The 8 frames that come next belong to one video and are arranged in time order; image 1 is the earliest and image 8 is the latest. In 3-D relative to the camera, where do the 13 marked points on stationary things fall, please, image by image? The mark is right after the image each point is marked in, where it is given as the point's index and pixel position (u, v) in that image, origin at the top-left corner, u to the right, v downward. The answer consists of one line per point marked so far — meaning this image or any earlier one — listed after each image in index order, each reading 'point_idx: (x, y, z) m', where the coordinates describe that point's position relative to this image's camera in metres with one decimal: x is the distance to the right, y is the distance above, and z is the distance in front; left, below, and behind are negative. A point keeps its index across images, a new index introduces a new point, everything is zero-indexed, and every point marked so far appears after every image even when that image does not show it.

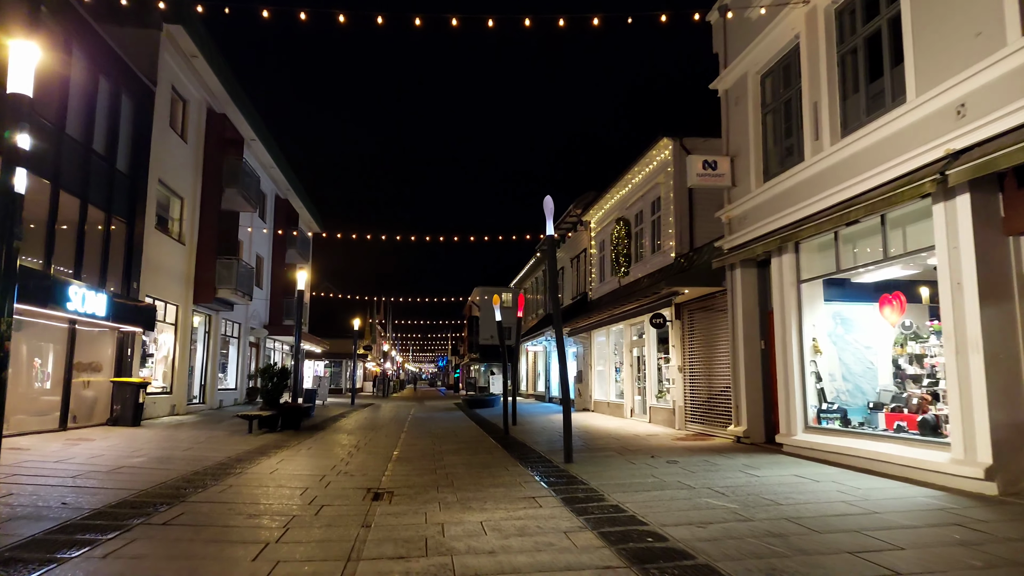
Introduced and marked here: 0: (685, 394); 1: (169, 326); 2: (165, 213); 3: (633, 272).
0: (+3.5, -2.1, +14.3) m
1: (-8.8, -0.9, +18.2) m
2: (-8.7, +1.9, +17.8) m
3: (+3.0, +0.4, +17.7) m
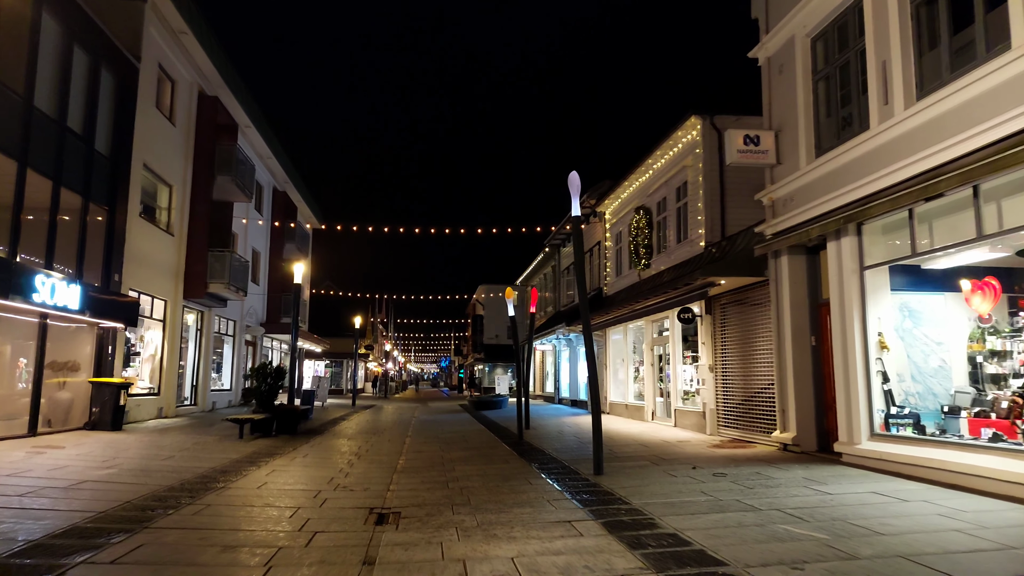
0: (+3.8, -2.0, +13.0) m
1: (-8.5, -0.8, +17.0) m
2: (-8.4, +2.0, +16.6) m
3: (+3.3, +0.6, +16.4) m
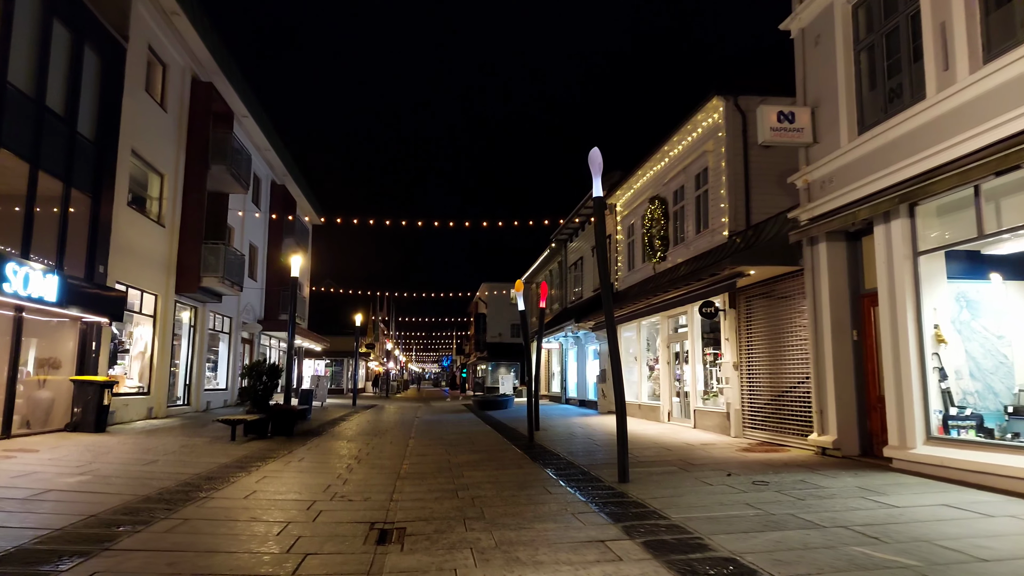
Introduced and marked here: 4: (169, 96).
0: (+3.9, -1.8, +12.2) m
1: (-8.3, -0.7, +16.1) m
2: (-8.2, +2.2, +15.7) m
3: (+3.5, +0.7, +15.6) m
4: (-8.1, +4.5, +16.8) m
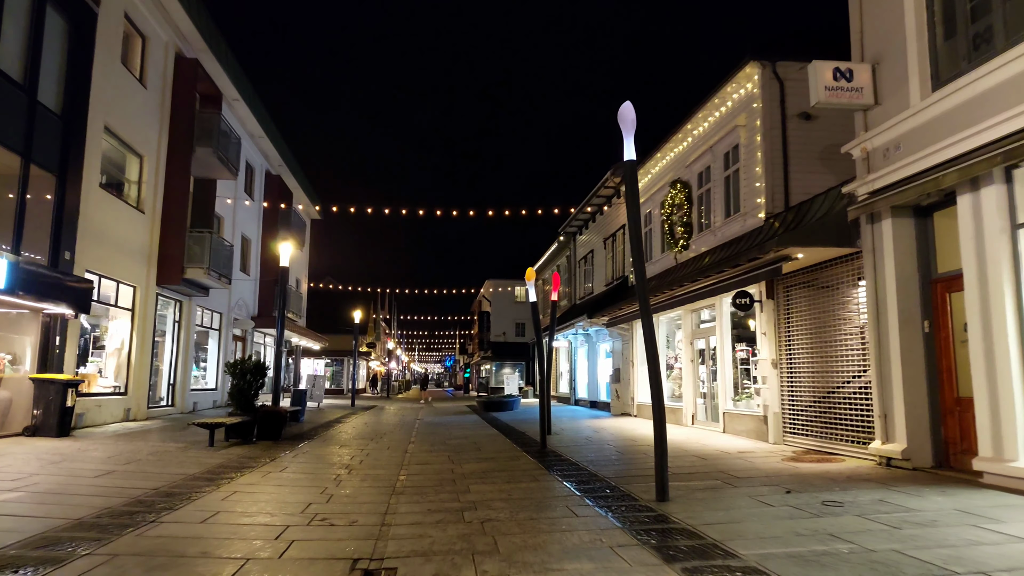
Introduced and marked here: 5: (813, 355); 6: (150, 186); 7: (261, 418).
0: (+4.1, -1.7, +10.8) m
1: (-8.1, -0.5, +14.9) m
2: (-8.0, +2.4, +14.5) m
3: (+3.7, +0.9, +14.3) m
4: (-7.9, +4.7, +15.5) m
5: (+4.3, -1.0, +10.3) m
6: (-8.0, +2.2, +15.7) m
7: (-4.5, -2.3, +12.8) m
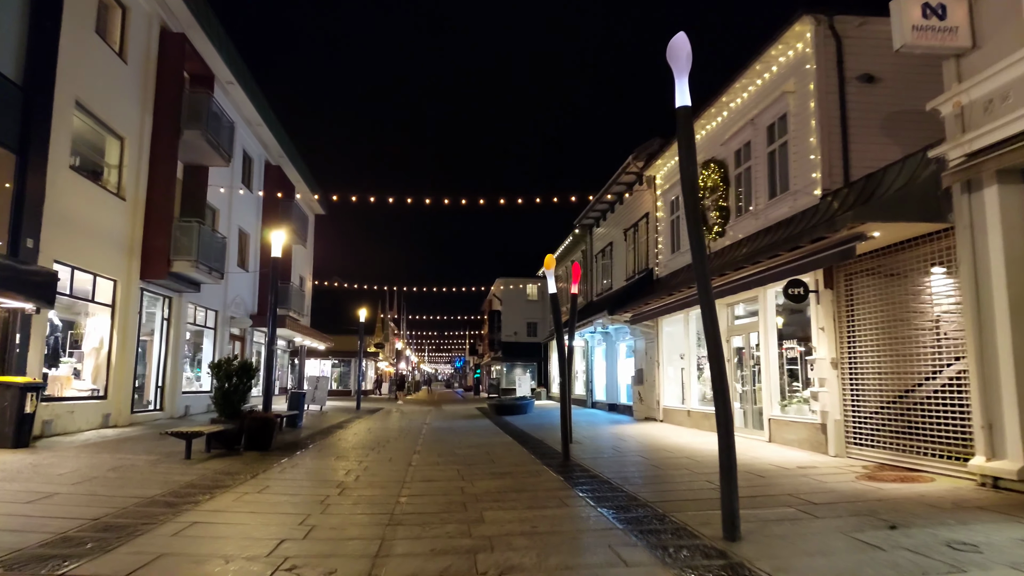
0: (+4.4, -1.5, +9.4) m
1: (-7.8, -0.4, +13.5) m
2: (-7.7, +2.5, +13.2) m
3: (+4.0, +1.0, +12.8) m
4: (-7.6, +4.8, +14.2) m
5: (+4.6, -0.8, +8.8) m
6: (-7.7, +2.4, +14.4) m
7: (-4.2, -2.2, +11.4) m
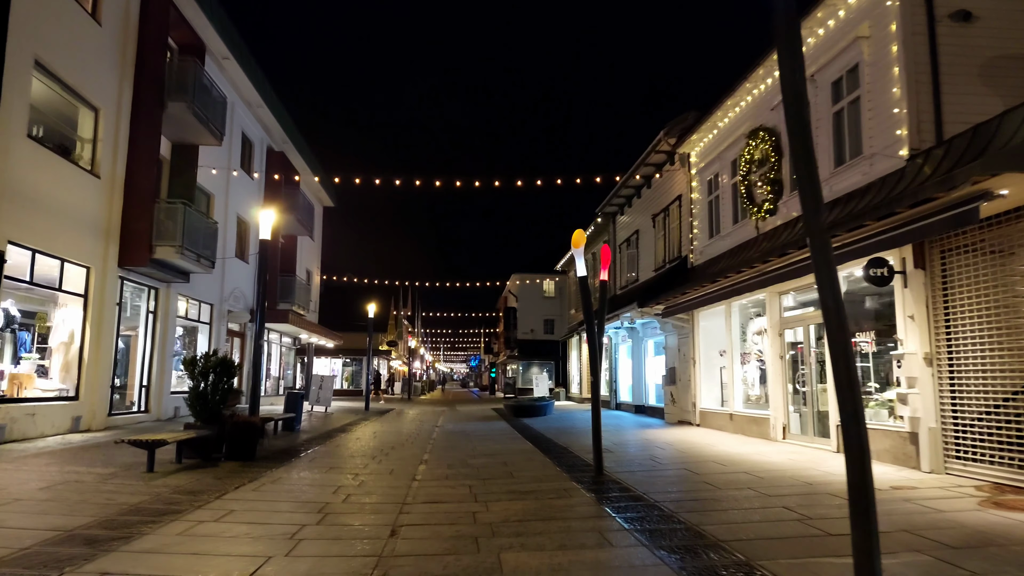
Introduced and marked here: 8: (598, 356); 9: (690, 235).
0: (+4.6, -1.3, +7.7) m
1: (-7.5, -0.1, +12.1) m
2: (-7.4, +2.7, +11.7) m
3: (+4.3, +1.3, +11.1) m
4: (-7.2, +5.1, +12.7) m
5: (+4.8, -0.6, +7.1) m
6: (-7.3, +2.6, +12.9) m
7: (-3.9, -2.0, +9.9) m
8: (+1.1, -0.8, +9.0) m
9: (+3.8, +1.1, +15.2) m
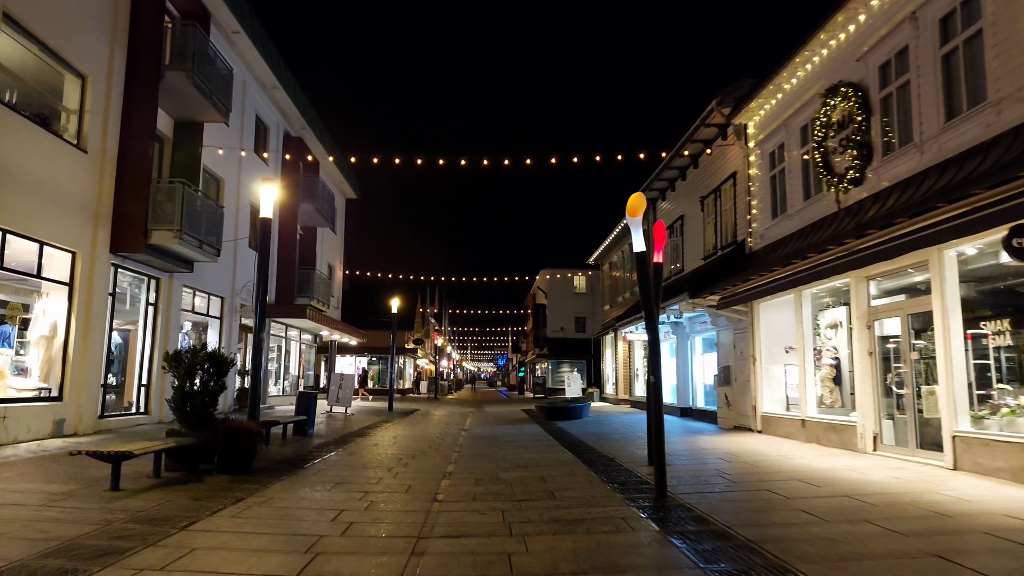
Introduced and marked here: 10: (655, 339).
0: (+5.0, -1.1, +5.9) m
1: (-6.9, +0.1, +10.8) m
2: (-6.9, +2.9, +10.4) m
3: (+4.8, +1.5, +9.3) m
4: (-6.7, +5.2, +11.4) m
5: (+5.1, -0.4, +5.3) m
6: (-6.7, +2.8, +11.6) m
7: (-3.5, -1.8, +8.5) m
8: (+1.5, -0.6, +7.4) m
9: (+4.5, +1.4, +13.5) m
10: (+1.5, -0.5, +7.3) m
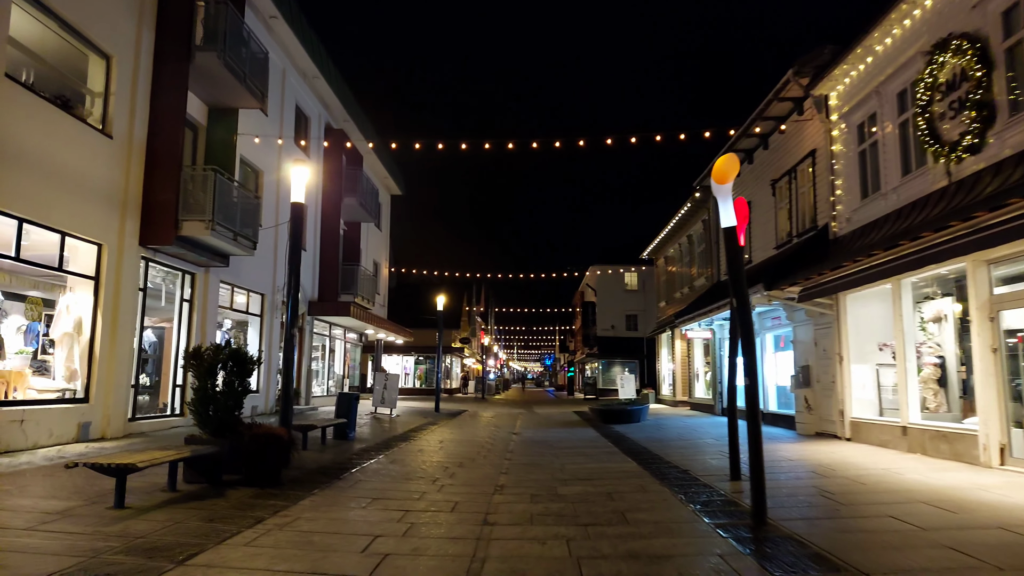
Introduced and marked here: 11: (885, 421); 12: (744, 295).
0: (+5.4, -0.9, +4.4) m
1: (-6.1, +0.1, +10.1) m
2: (-6.2, +3.0, +9.7) m
3: (+5.4, +1.7, +7.9) m
4: (-5.9, +5.3, +10.7) m
5: (+5.5, -0.2, +3.9) m
6: (-5.9, +2.8, +10.9) m
7: (-2.8, -1.7, +7.6) m
8: (+2.1, -0.5, +6.2) m
9: (+5.4, +1.5, +12.1) m
10: (+2.0, -0.4, +6.1) m
11: (+5.5, -1.9, +10.5) m
12: (+2.0, -0.1, +6.1) m
